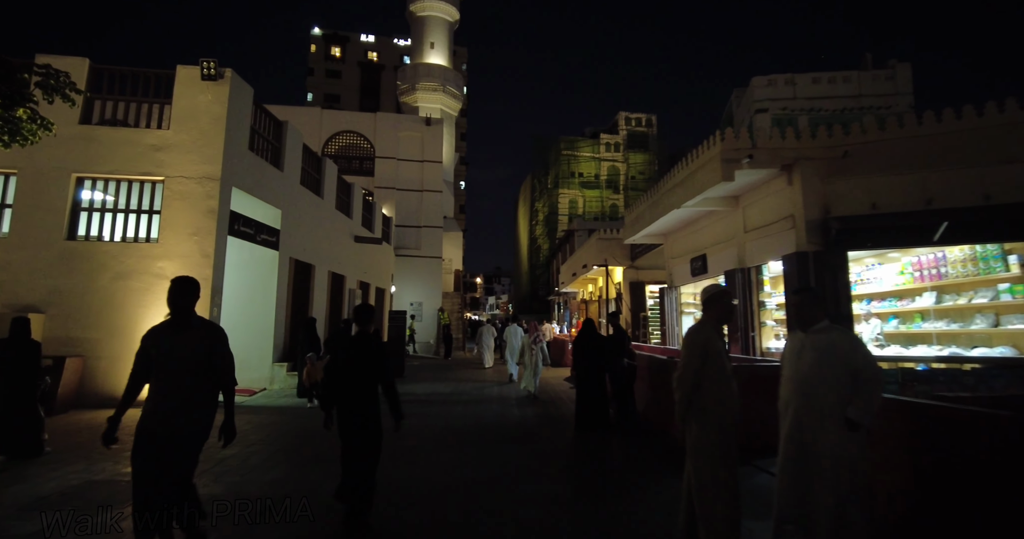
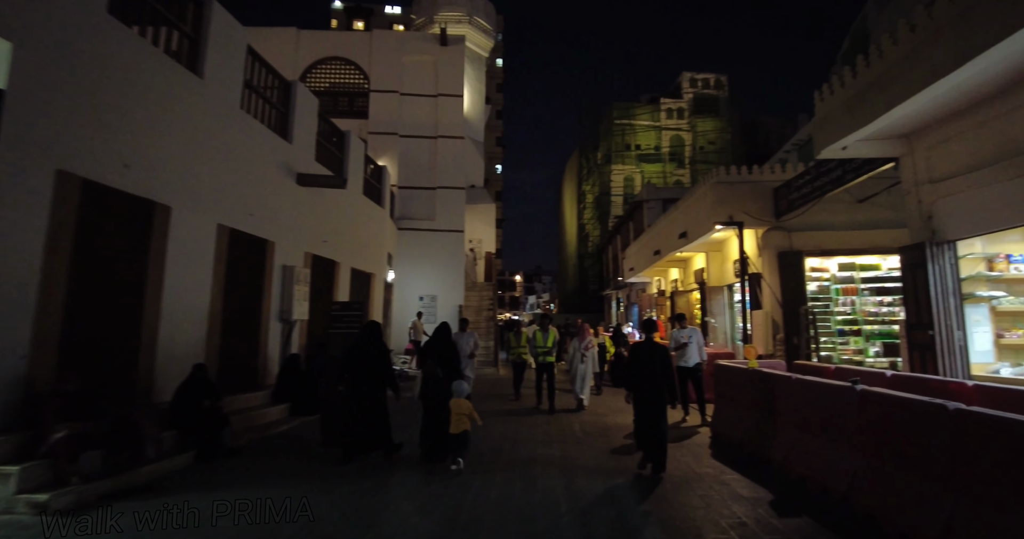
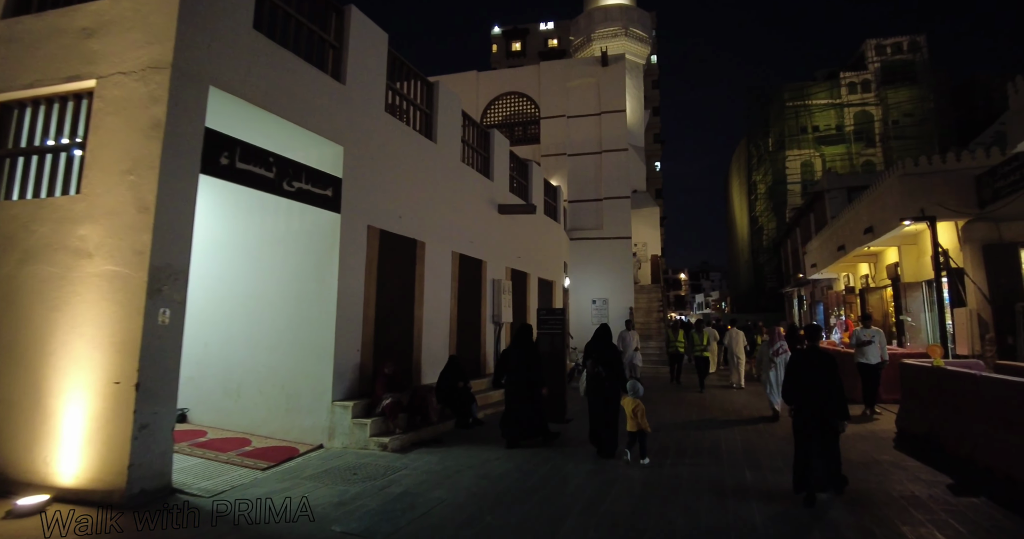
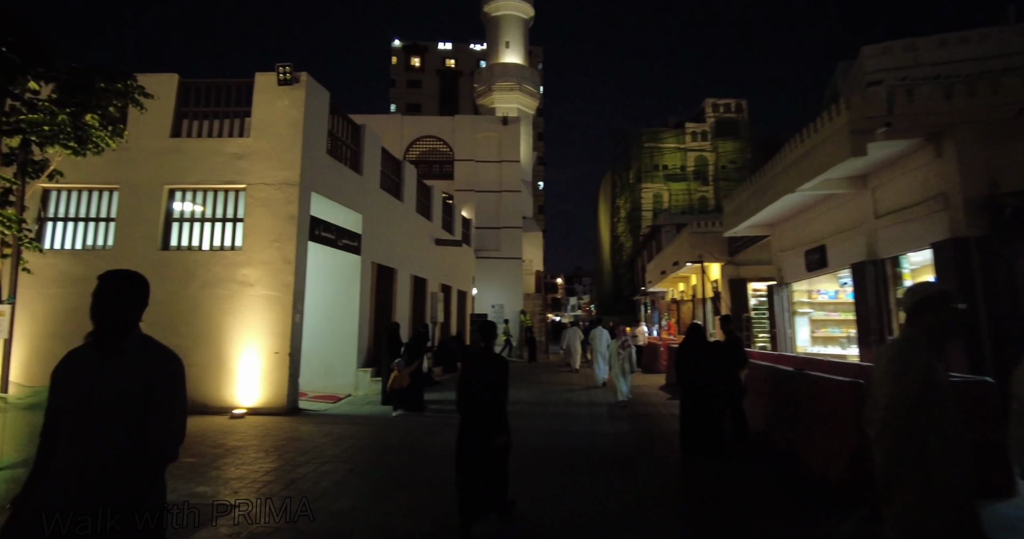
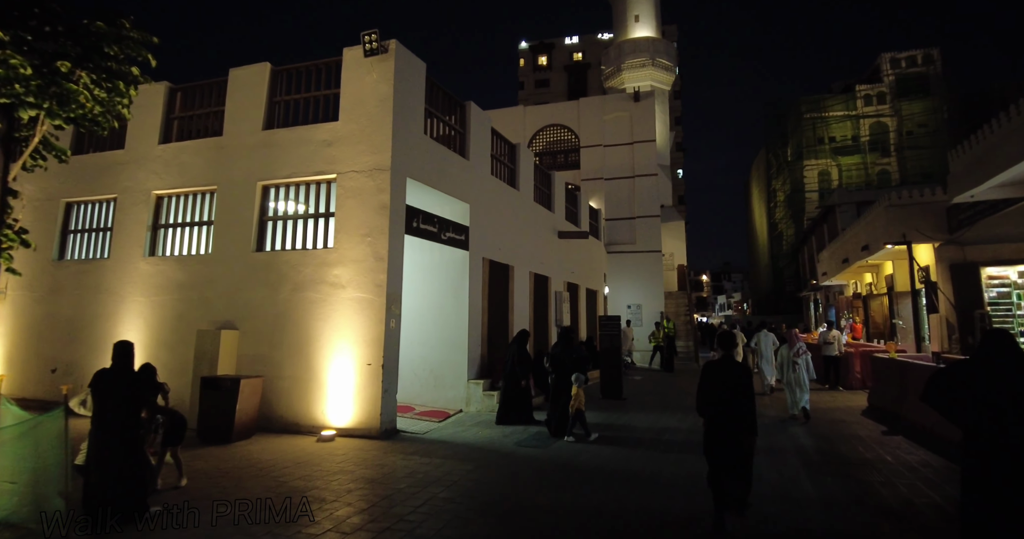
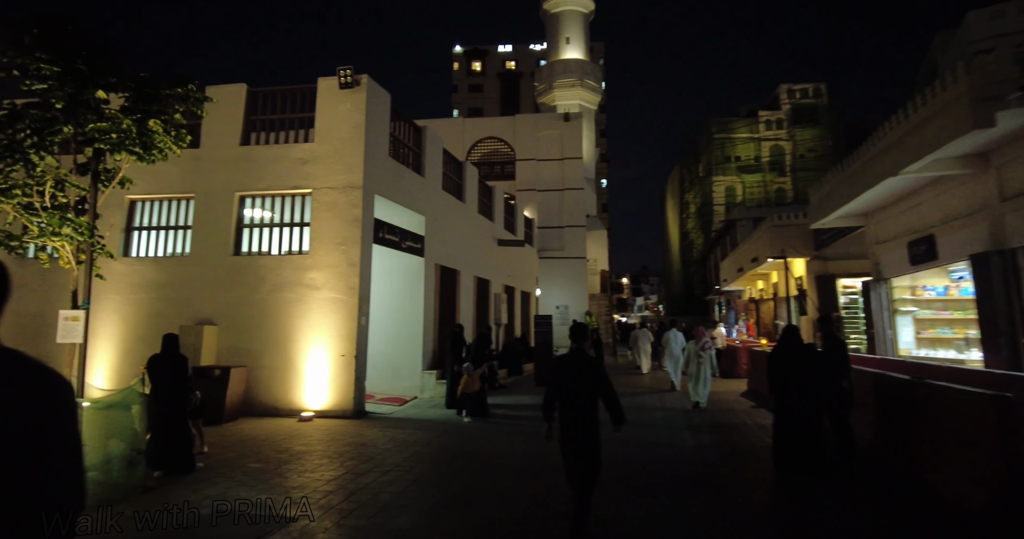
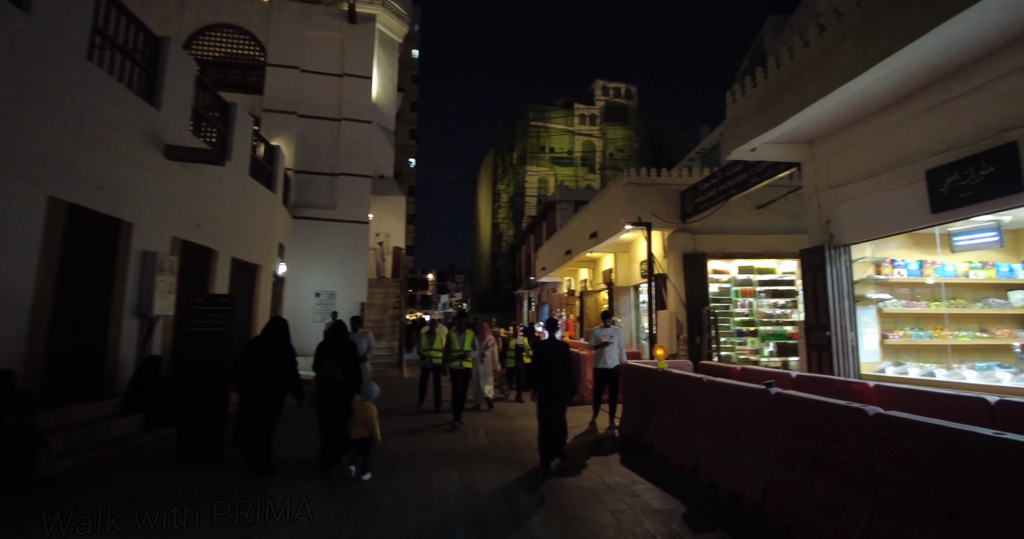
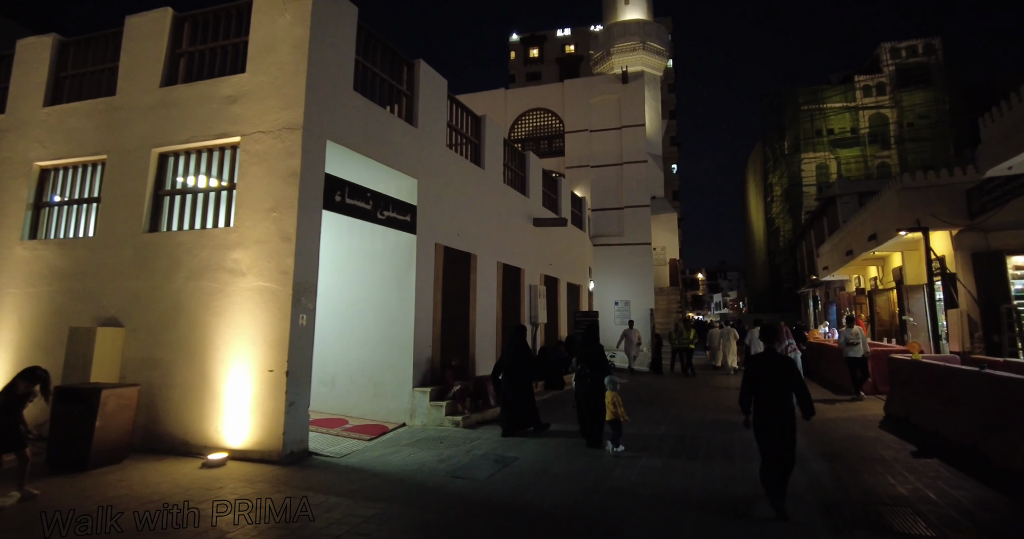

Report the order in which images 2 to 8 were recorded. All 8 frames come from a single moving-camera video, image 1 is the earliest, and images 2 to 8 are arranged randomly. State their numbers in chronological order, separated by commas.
4, 6, 5, 8, 3, 2, 7
